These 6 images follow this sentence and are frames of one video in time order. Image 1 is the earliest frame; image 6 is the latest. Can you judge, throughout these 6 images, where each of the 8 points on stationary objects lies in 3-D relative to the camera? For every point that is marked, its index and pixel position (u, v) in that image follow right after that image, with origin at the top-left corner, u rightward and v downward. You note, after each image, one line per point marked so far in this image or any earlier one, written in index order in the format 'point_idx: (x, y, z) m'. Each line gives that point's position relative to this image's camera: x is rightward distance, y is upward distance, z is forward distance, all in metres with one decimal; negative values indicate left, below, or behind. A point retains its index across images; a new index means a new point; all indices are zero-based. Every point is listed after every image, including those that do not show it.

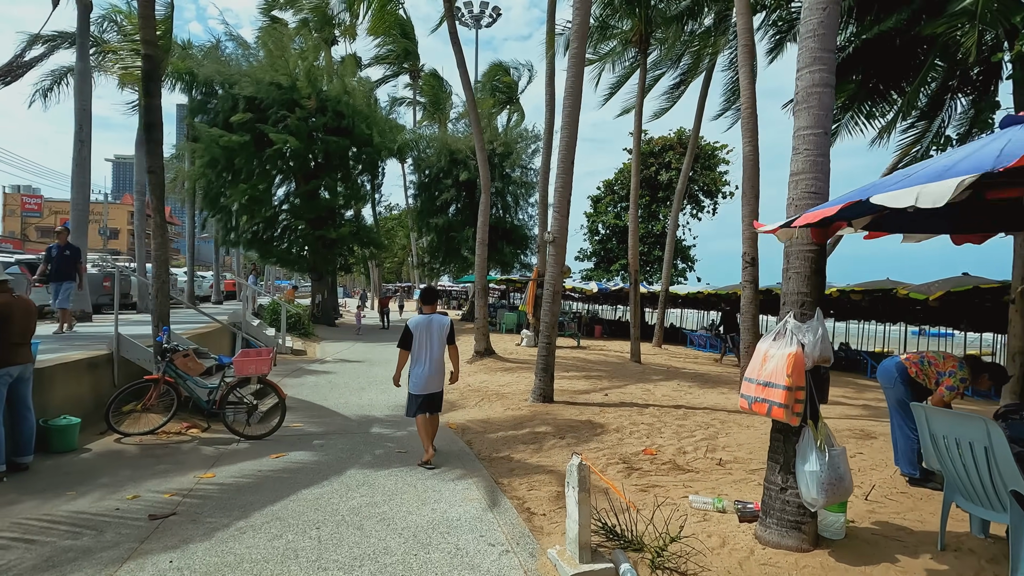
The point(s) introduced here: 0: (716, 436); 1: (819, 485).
0: (+2.7, -2.0, +7.1) m
1: (+2.2, -1.4, +3.9) m
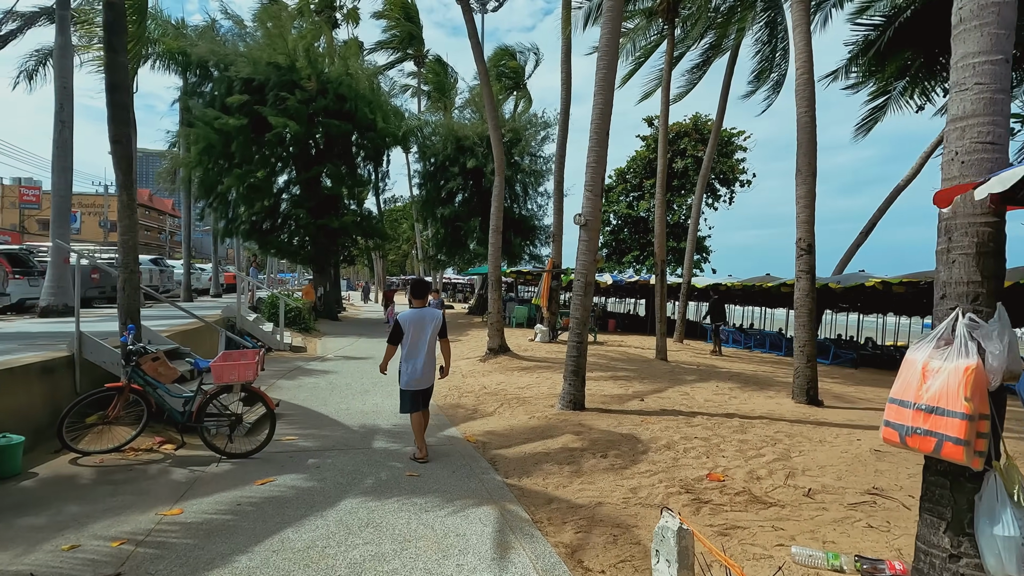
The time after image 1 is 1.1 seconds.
0: (+3.1, -1.8, +5.9) m
1: (+2.5, -1.3, +2.7) m
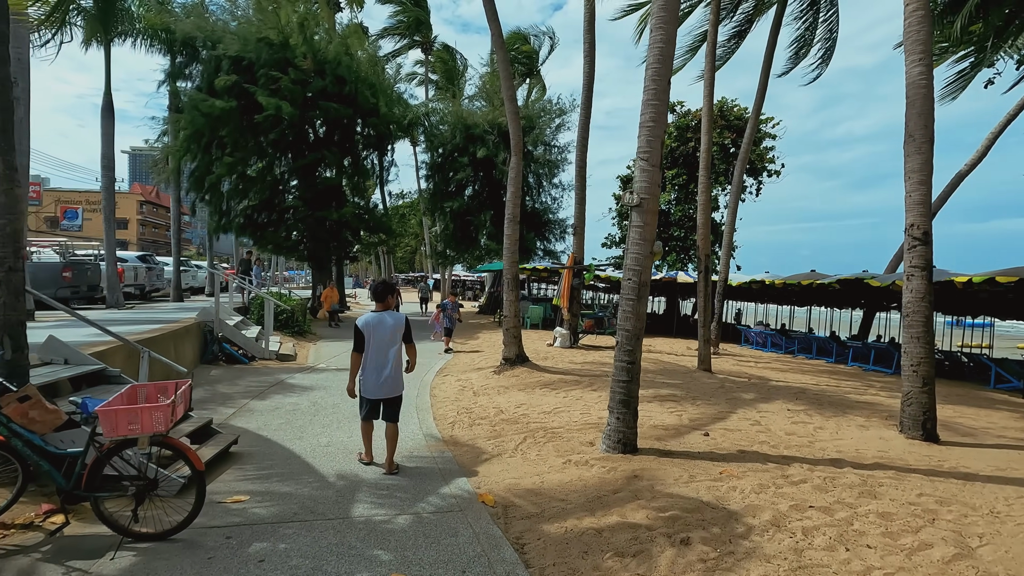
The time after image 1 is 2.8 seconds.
0: (+3.3, -1.9, +3.9) m
1: (+2.8, -1.4, +0.7) m
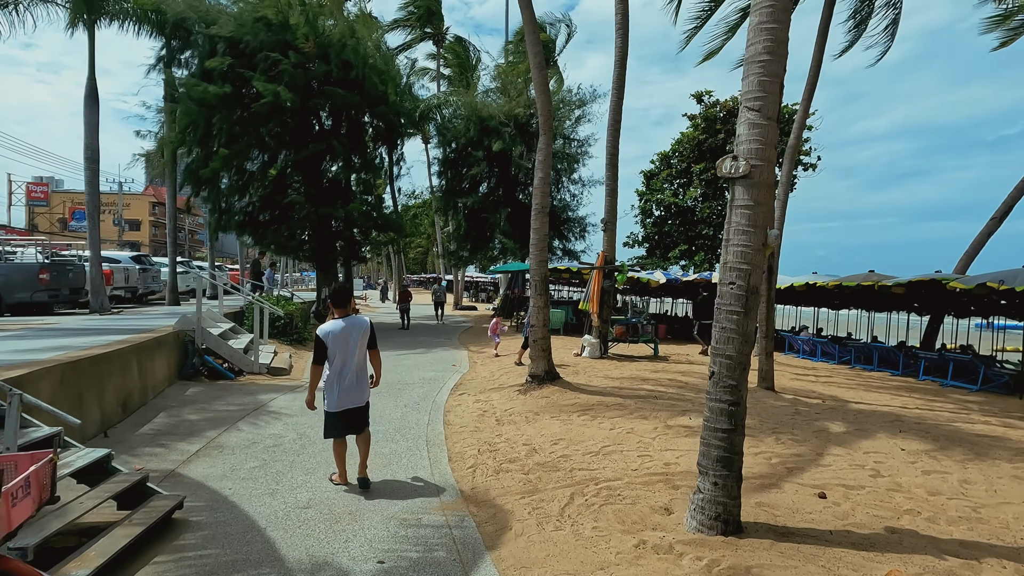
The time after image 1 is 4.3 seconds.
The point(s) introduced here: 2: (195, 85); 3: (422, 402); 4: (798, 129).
0: (+3.7, -1.9, +2.1) m
1: (+3.0, -1.4, -1.1) m
2: (-10.7, +6.9, +18.2) m
3: (-1.5, -2.0, +9.1) m
4: (+9.3, +5.2, +17.8) m
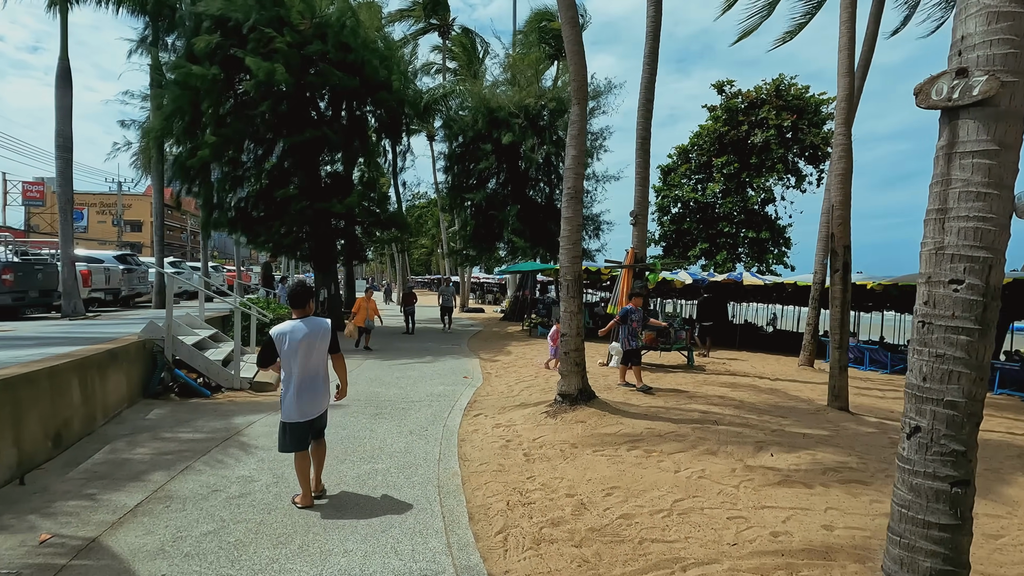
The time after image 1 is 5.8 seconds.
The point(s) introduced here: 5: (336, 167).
0: (+4.0, -1.9, +0.5) m
1: (+3.3, -1.4, -2.8) m
2: (-10.3, +6.8, +16.7) m
3: (-1.1, -2.0, +7.5) m
4: (+9.7, +5.2, +16.1) m
5: (-6.4, +4.5, +19.4) m
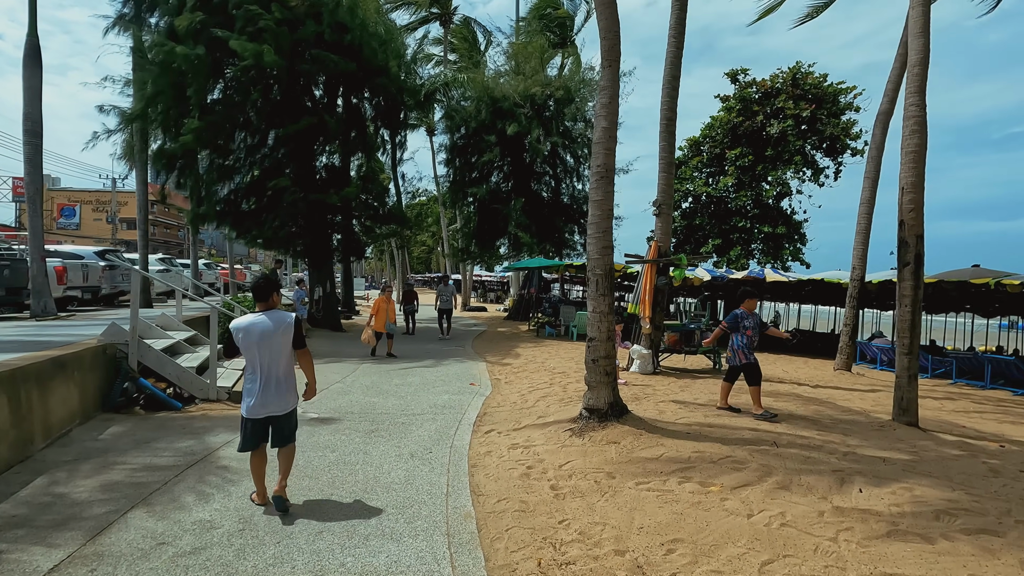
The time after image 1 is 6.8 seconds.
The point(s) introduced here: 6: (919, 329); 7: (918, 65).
0: (+4.3, -1.9, -0.7) m
1: (+3.6, -1.4, -3.9) m
2: (-10.1, +6.9, +15.5) m
3: (-0.9, -1.9, +6.3) m
4: (+10.0, +5.3, +14.9) m
5: (-6.1, +4.6, +18.2) m
6: (+5.7, -0.6, +7.6) m
7: (+5.6, +3.1, +7.6) m
